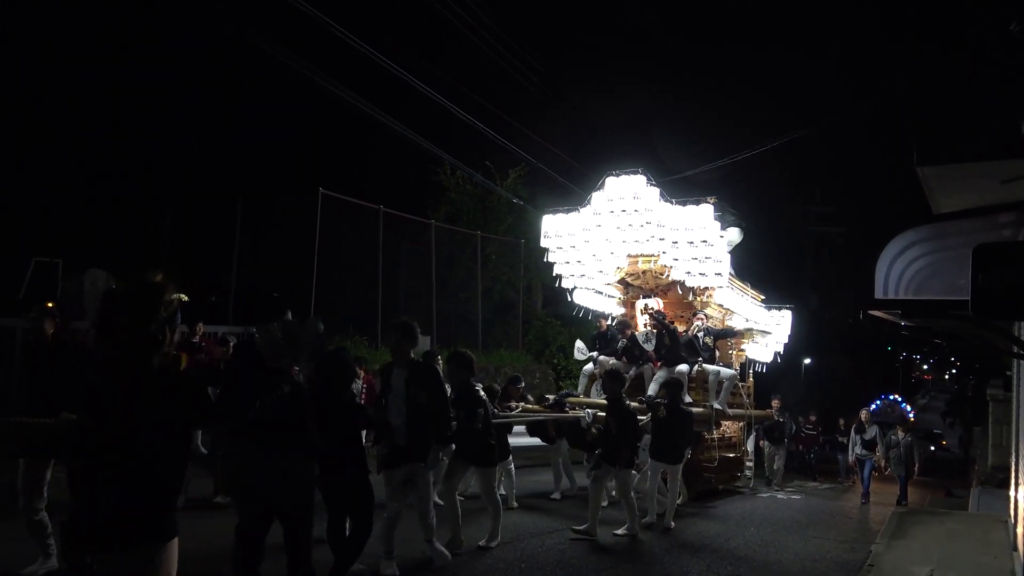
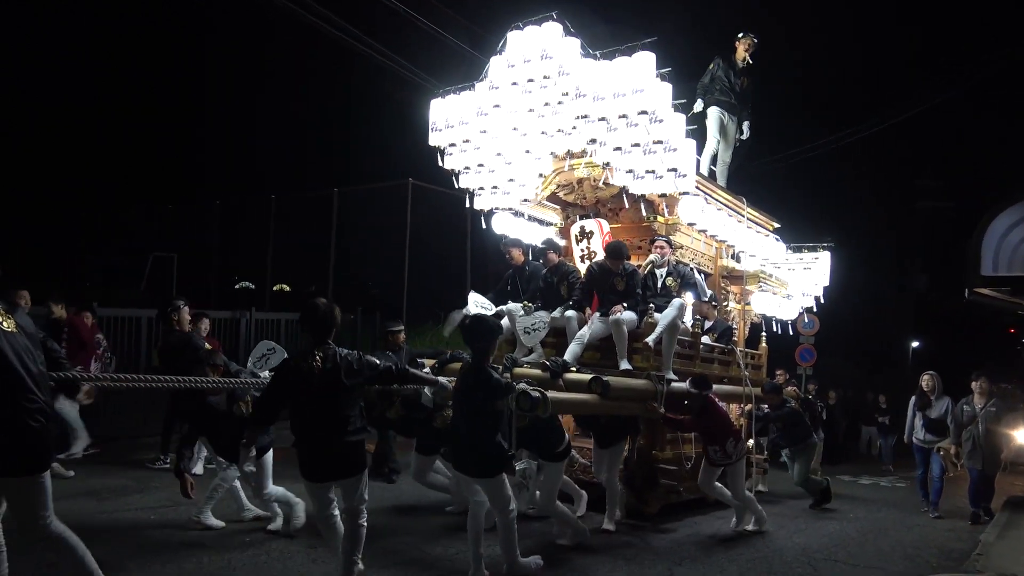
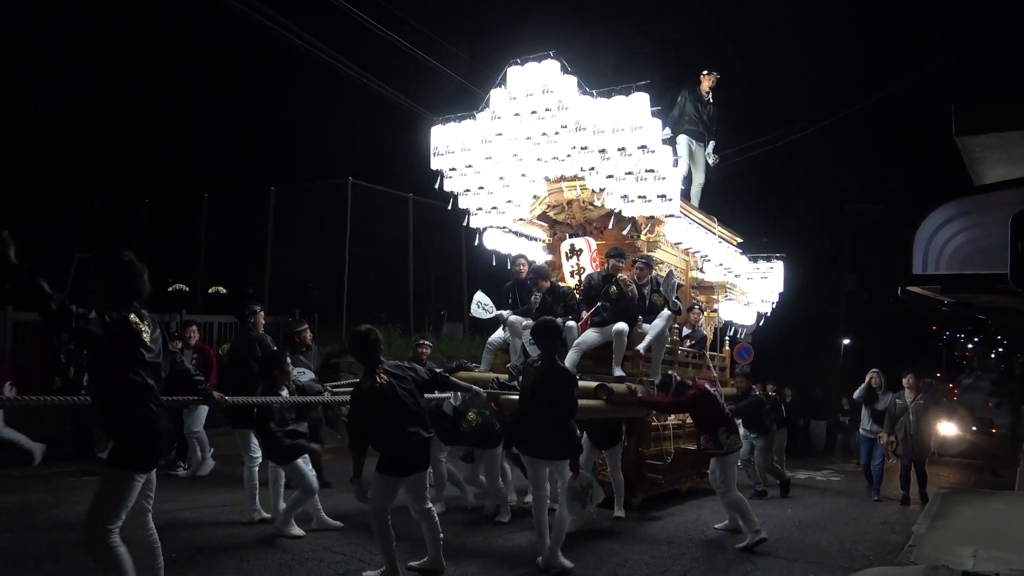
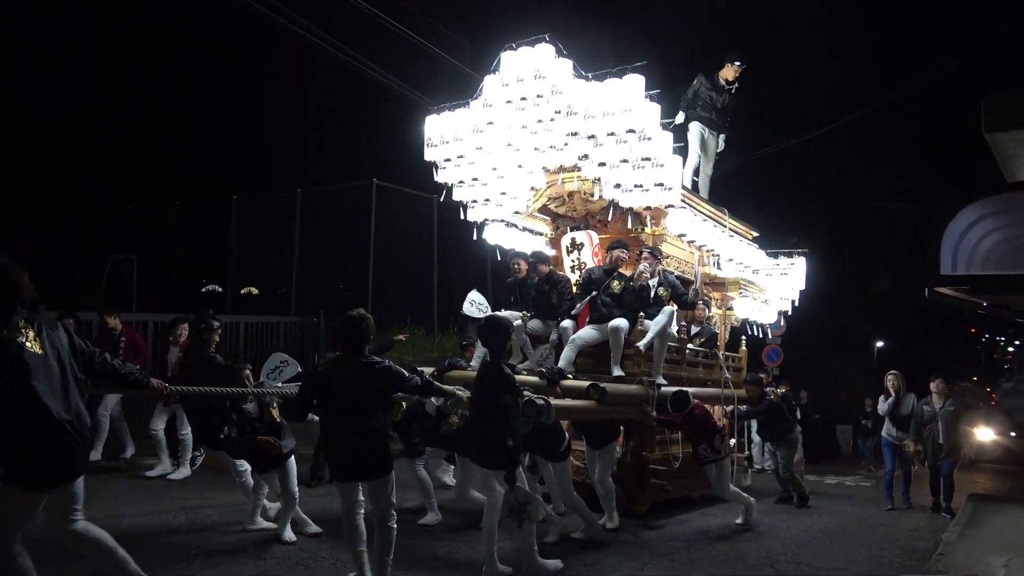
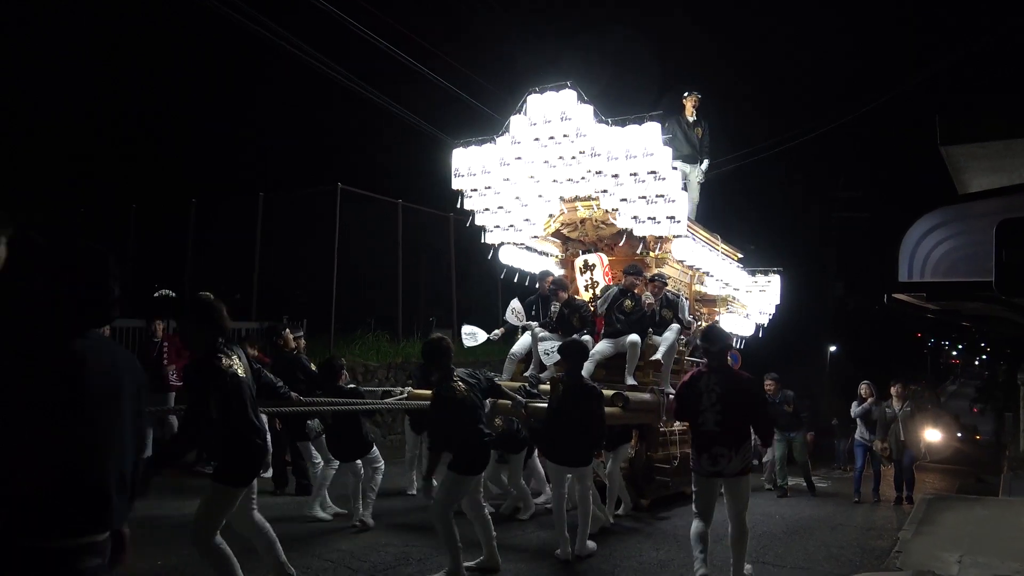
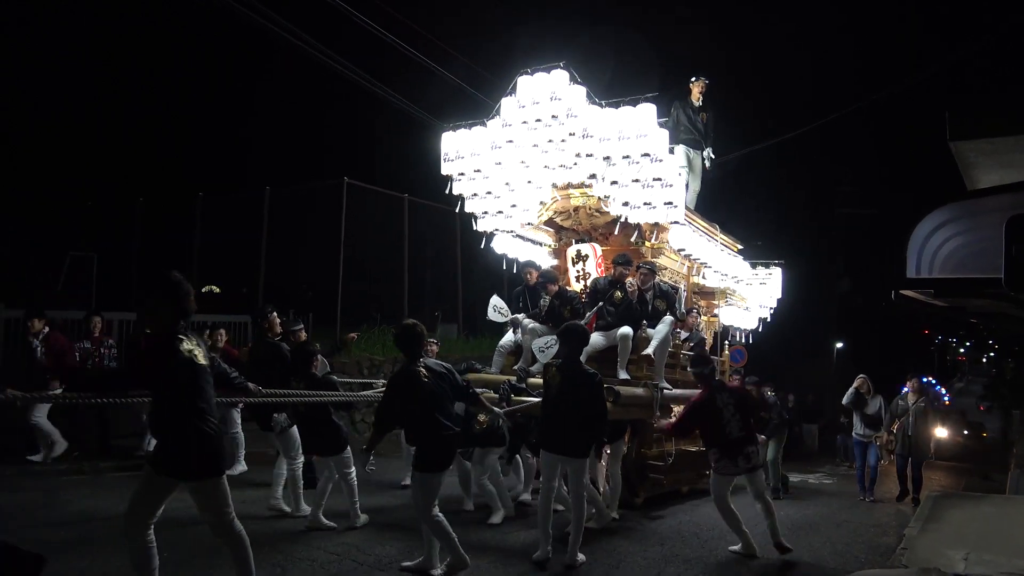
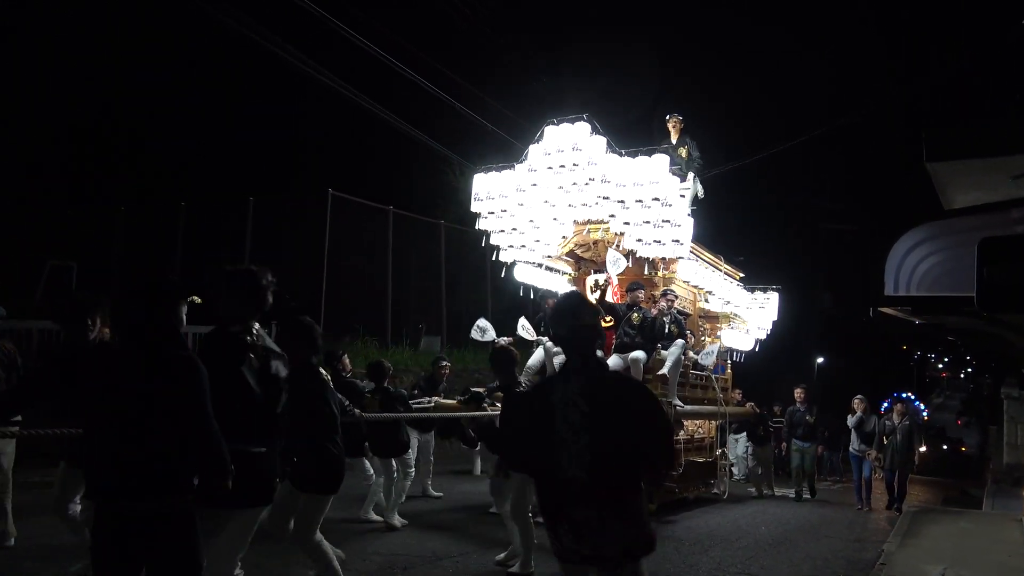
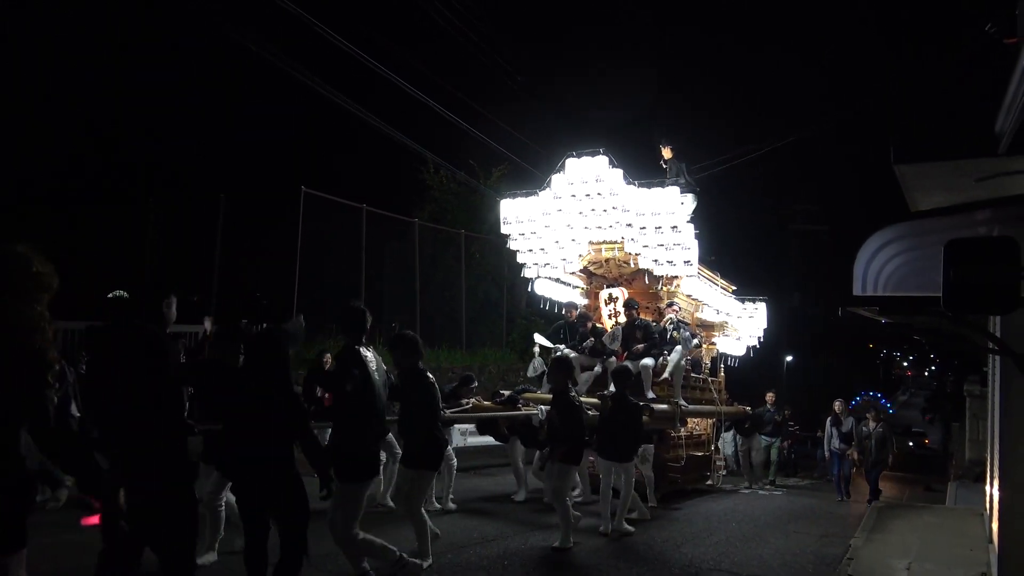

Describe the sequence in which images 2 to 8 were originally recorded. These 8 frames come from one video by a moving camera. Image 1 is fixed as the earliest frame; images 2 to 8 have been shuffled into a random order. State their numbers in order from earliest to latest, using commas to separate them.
8, 7, 5, 6, 3, 4, 2
